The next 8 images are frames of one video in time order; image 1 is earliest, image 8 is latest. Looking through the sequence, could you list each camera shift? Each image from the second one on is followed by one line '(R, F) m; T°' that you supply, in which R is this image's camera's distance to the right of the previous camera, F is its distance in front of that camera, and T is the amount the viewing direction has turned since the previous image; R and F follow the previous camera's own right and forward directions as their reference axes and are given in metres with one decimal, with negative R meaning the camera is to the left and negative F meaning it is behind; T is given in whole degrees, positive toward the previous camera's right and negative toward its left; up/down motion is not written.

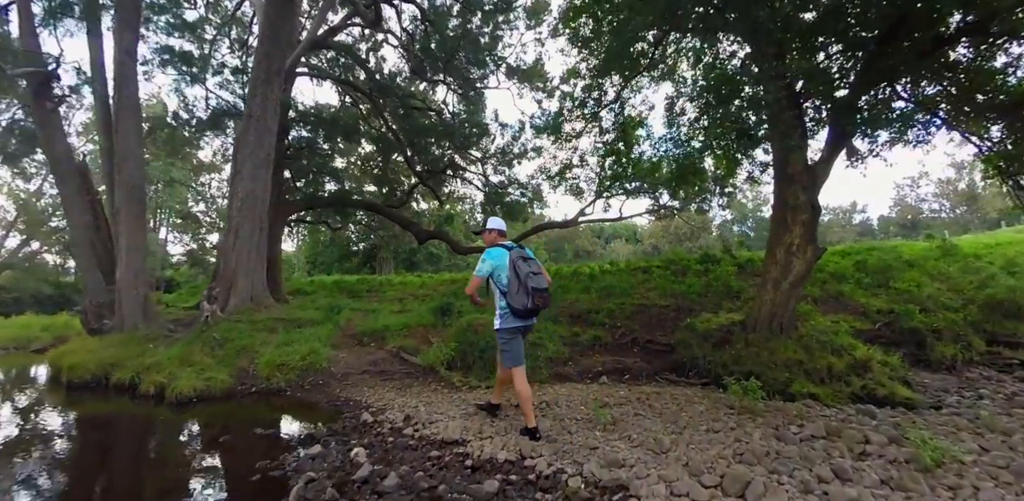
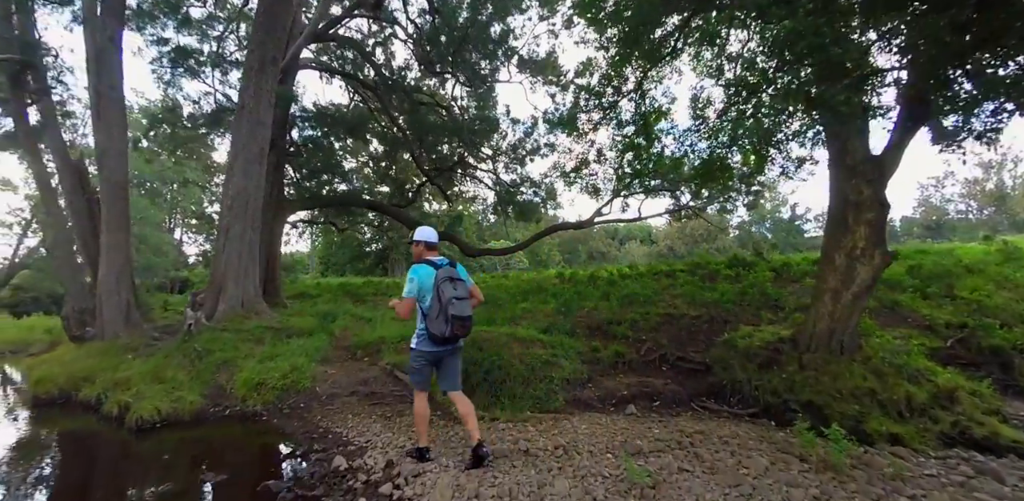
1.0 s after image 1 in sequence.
(0.0, +0.8) m; -2°
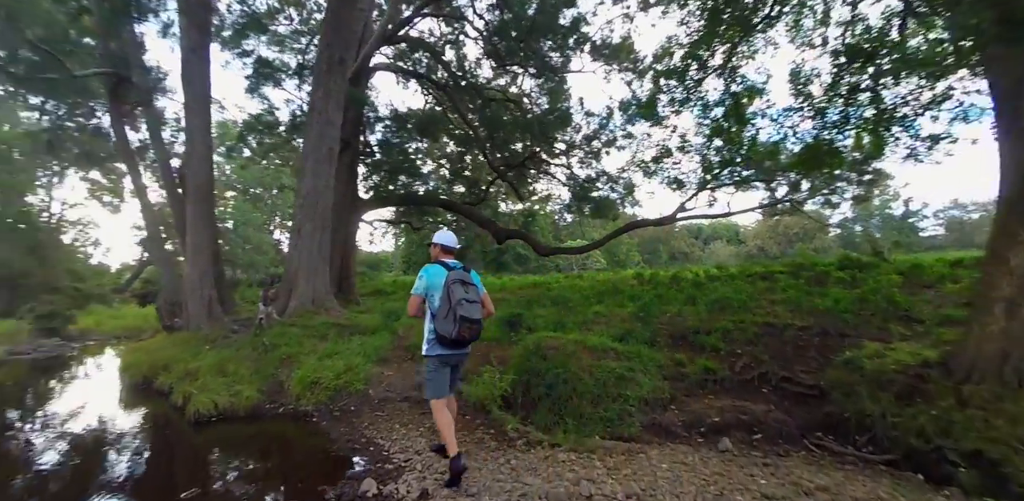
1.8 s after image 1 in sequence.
(+0.1, +0.6) m; -10°
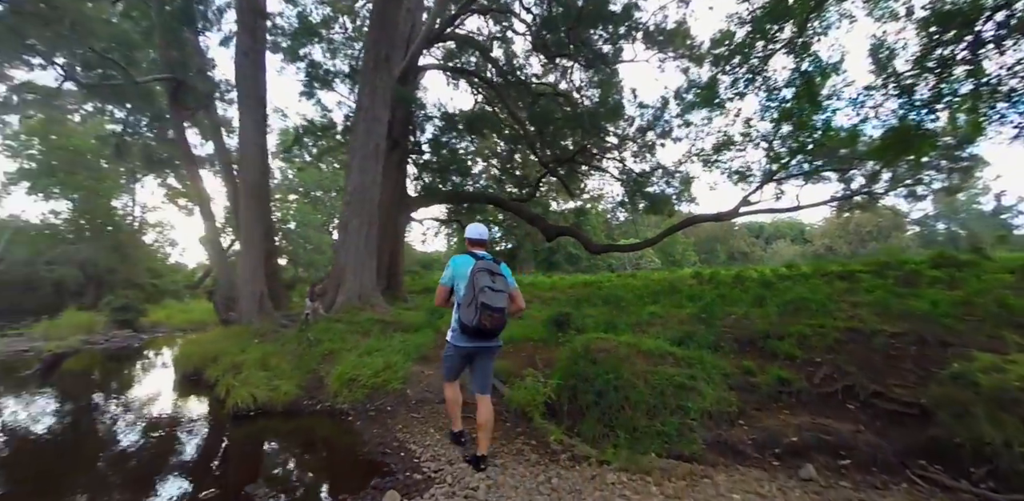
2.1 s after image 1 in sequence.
(+0.1, +0.4) m; -7°
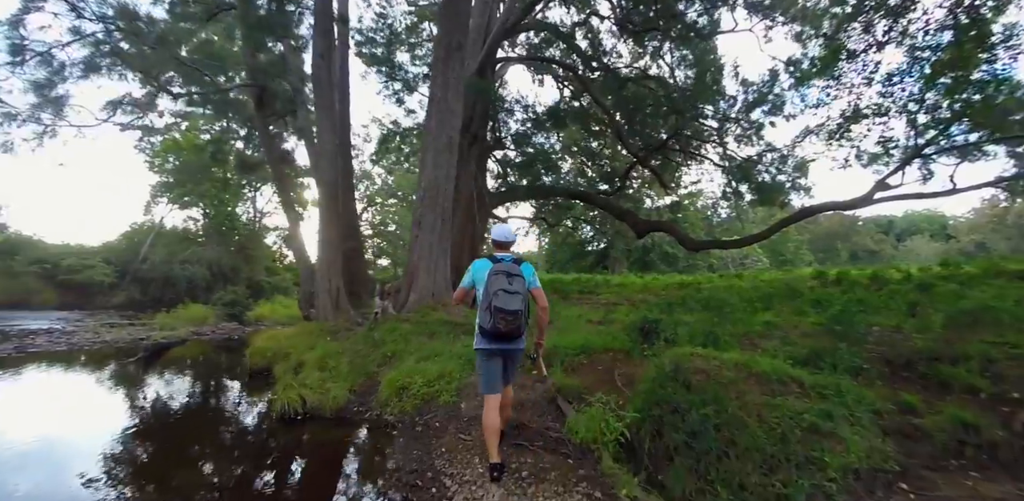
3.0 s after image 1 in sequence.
(+0.2, +0.7) m; -12°
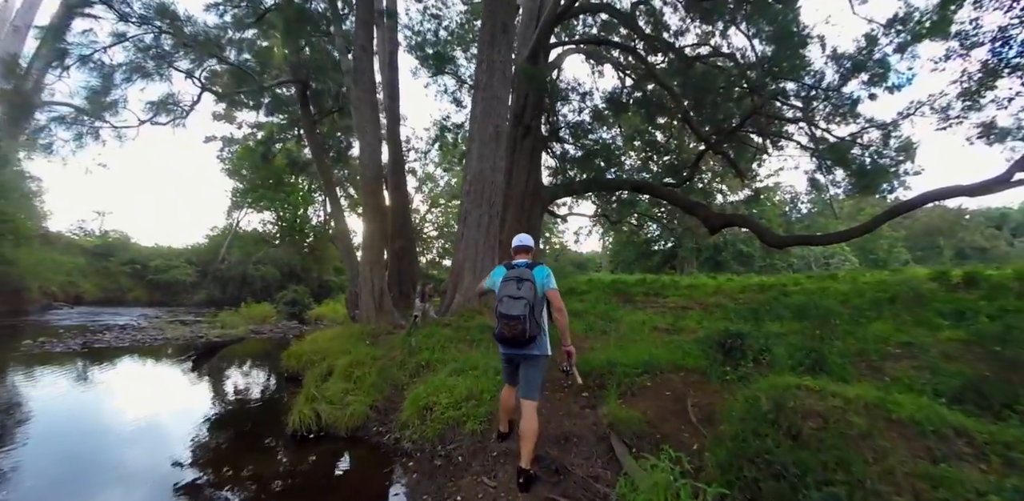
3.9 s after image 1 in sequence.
(+0.2, +0.7) m; -9°
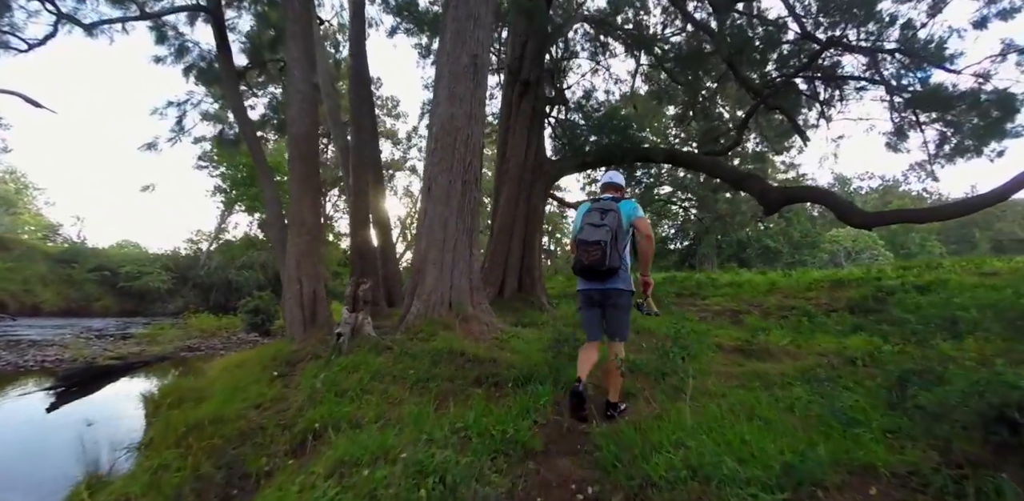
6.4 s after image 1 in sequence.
(+0.3, +2.2) m; -2°
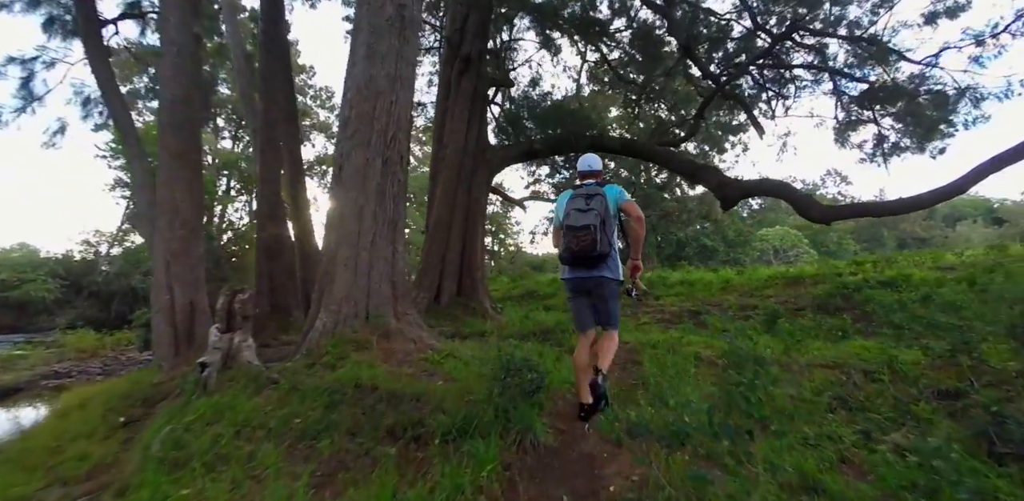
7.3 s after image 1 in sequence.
(+0.1, +0.8) m; +6°
